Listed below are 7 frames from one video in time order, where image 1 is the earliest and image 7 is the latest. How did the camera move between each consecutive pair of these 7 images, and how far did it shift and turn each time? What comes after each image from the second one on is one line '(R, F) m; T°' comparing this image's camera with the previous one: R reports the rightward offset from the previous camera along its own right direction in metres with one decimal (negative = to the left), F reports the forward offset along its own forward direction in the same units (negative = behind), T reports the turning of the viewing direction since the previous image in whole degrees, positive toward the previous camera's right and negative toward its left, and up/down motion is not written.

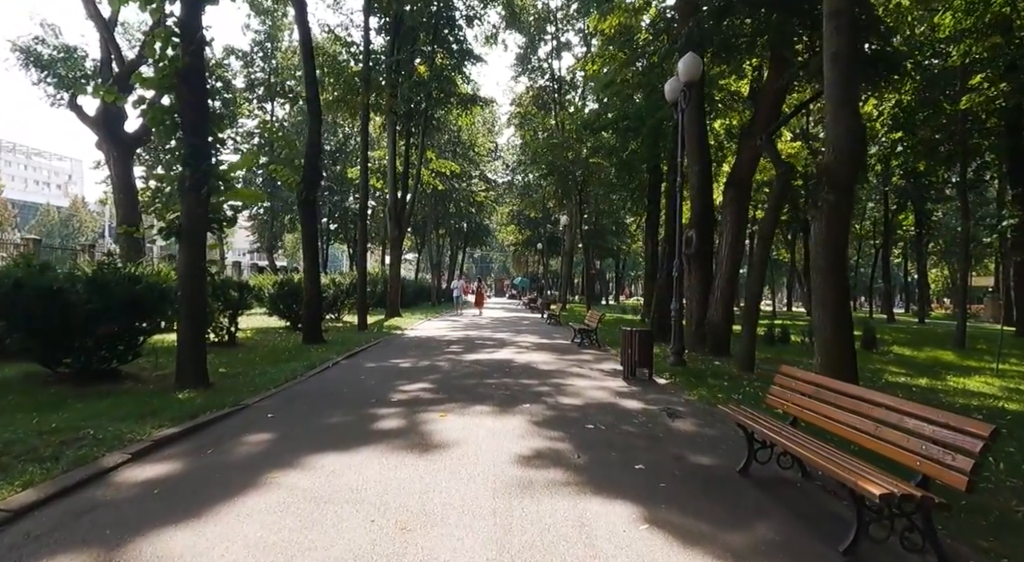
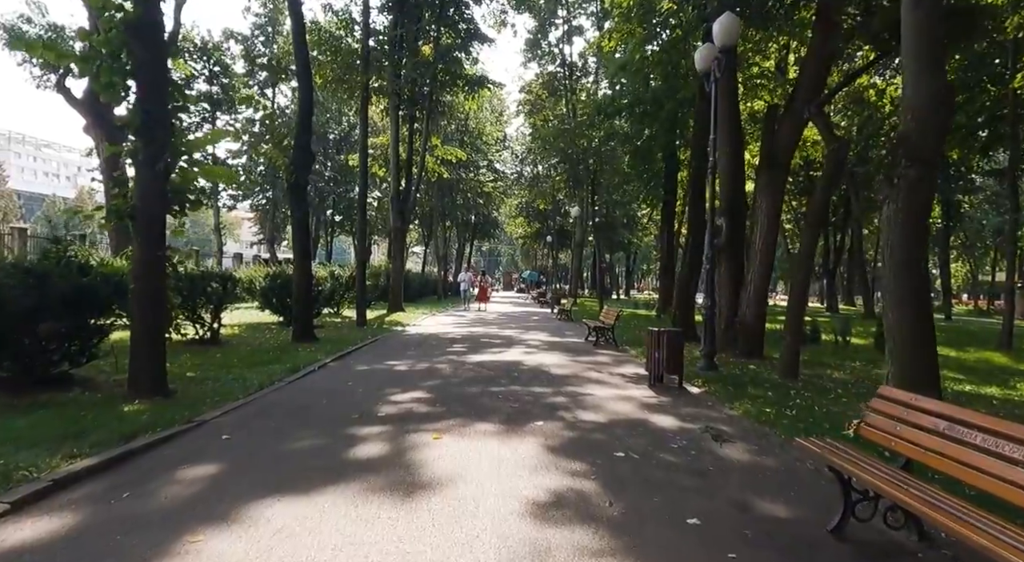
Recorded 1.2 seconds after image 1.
(0.0, +1.5) m; -1°
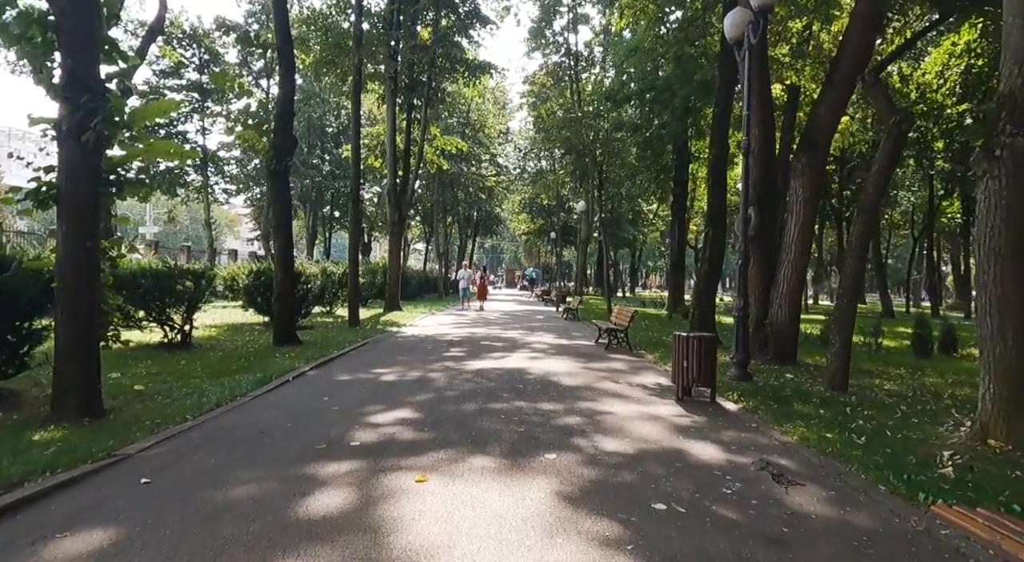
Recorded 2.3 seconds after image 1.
(0.0, +1.5) m; 0°
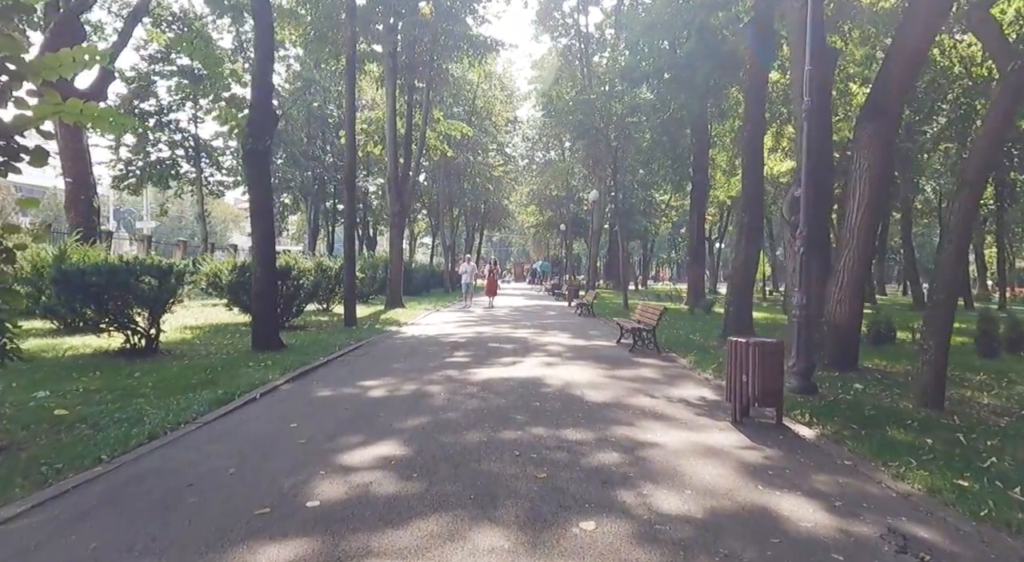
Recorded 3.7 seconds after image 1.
(-0.1, +1.8) m; -1°
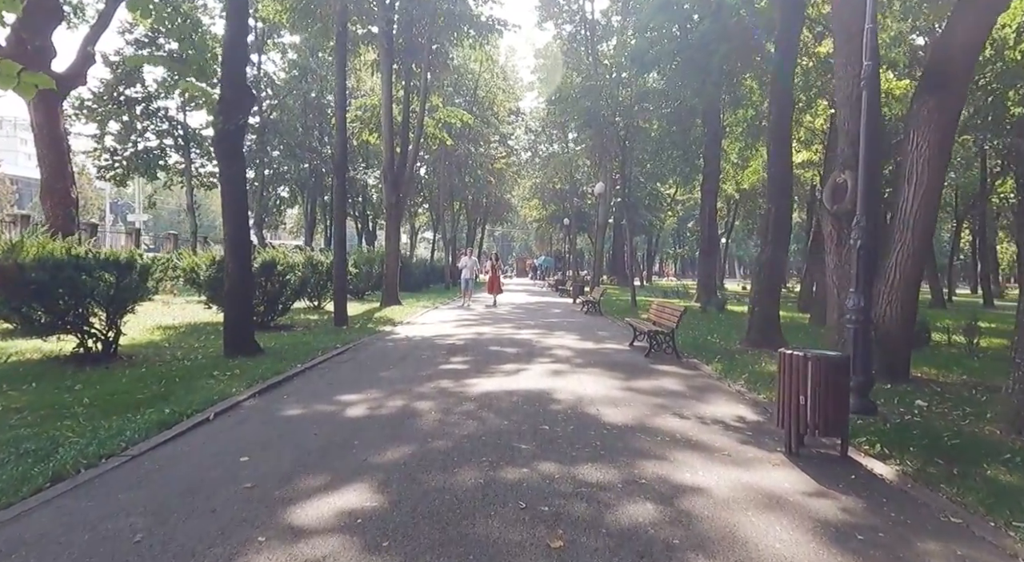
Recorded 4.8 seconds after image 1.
(0.0, +1.3) m; 0°
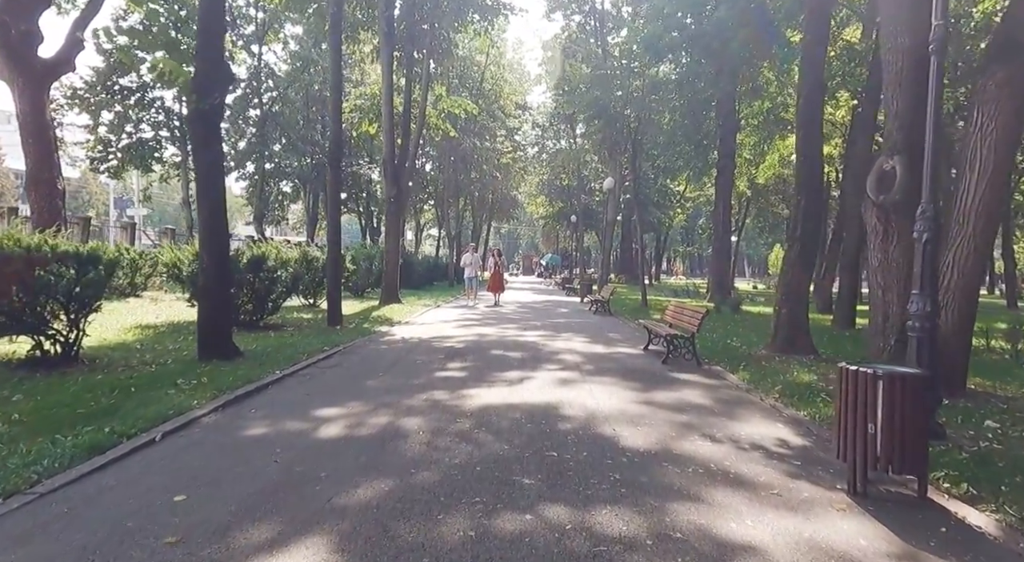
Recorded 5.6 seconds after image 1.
(0.0, +1.1) m; -1°
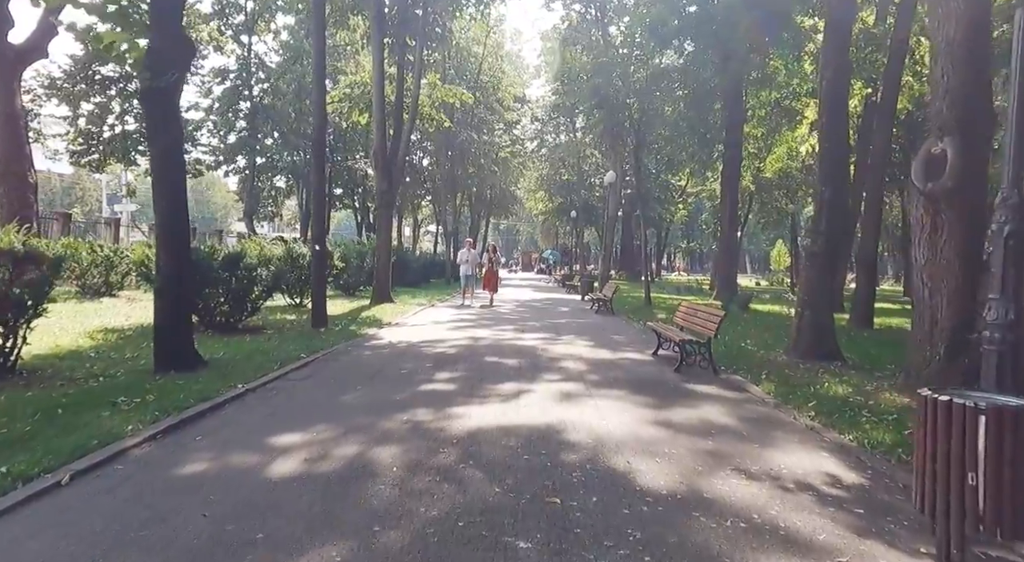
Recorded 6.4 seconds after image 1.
(+0.1, +1.1) m; 0°
